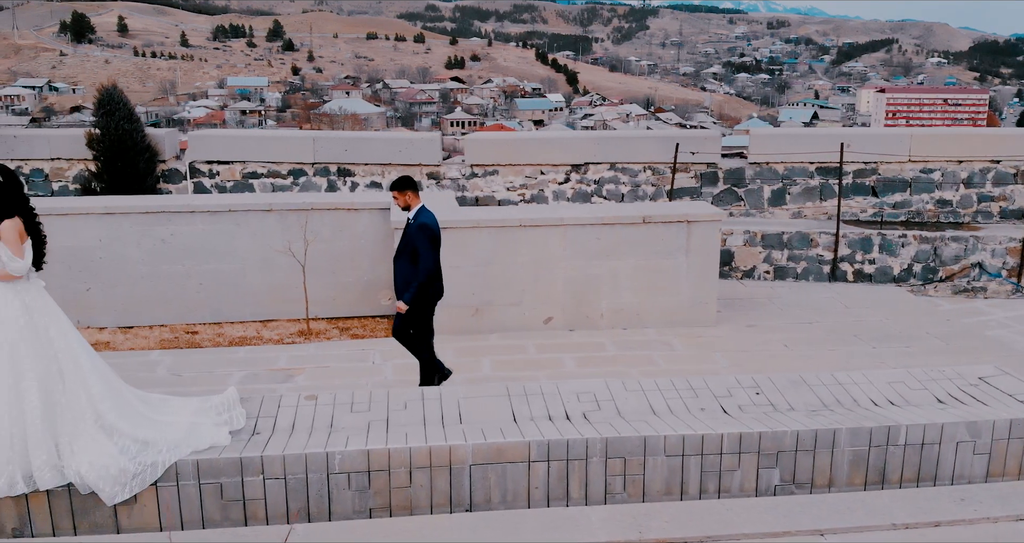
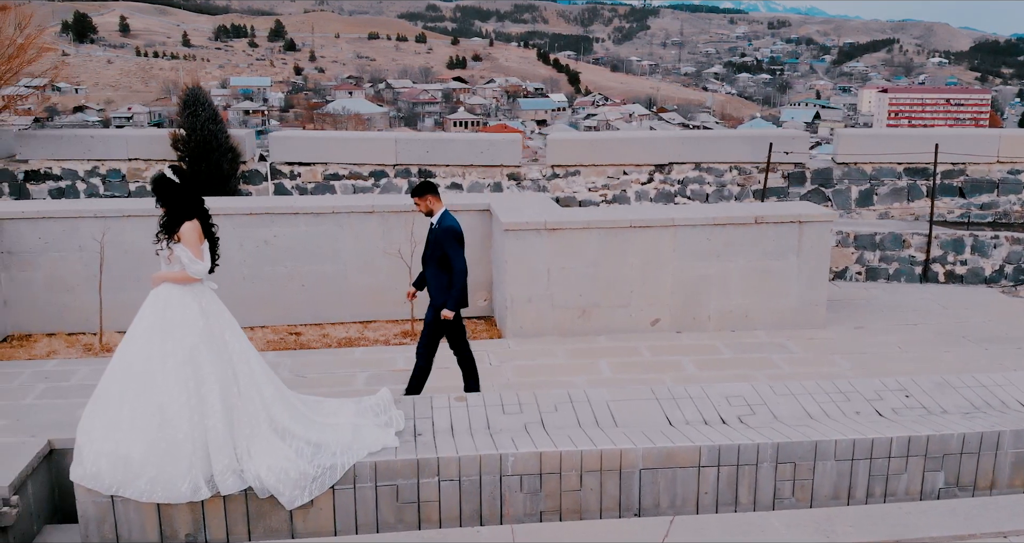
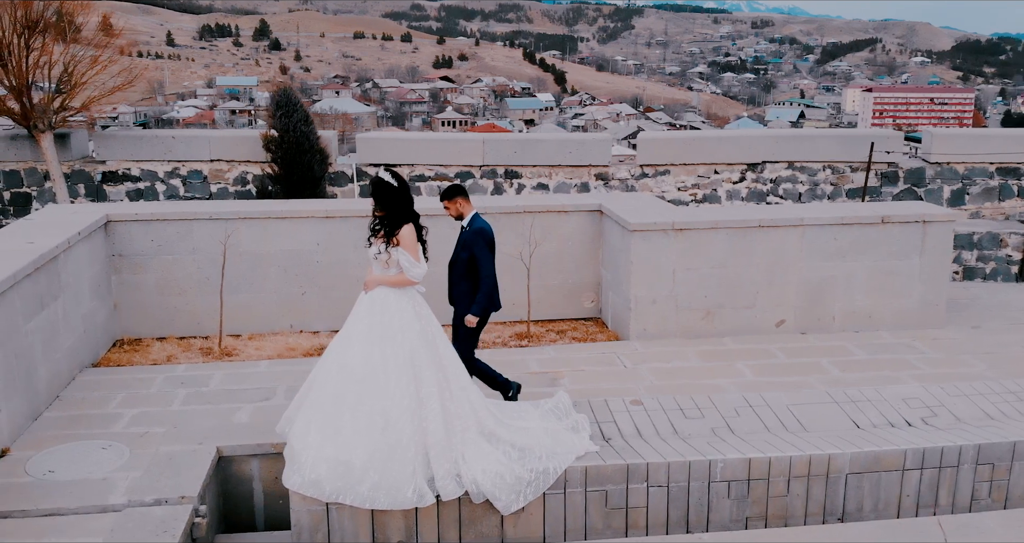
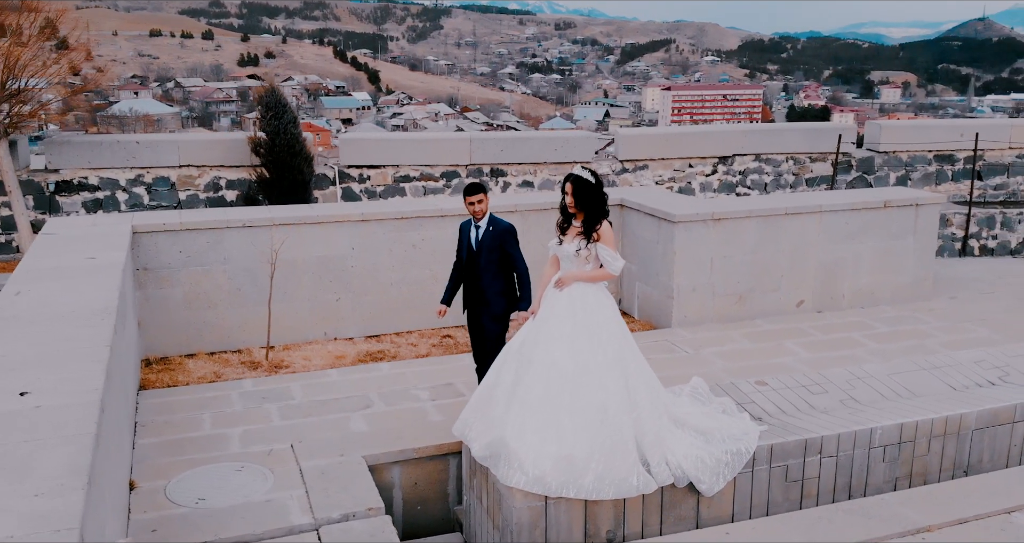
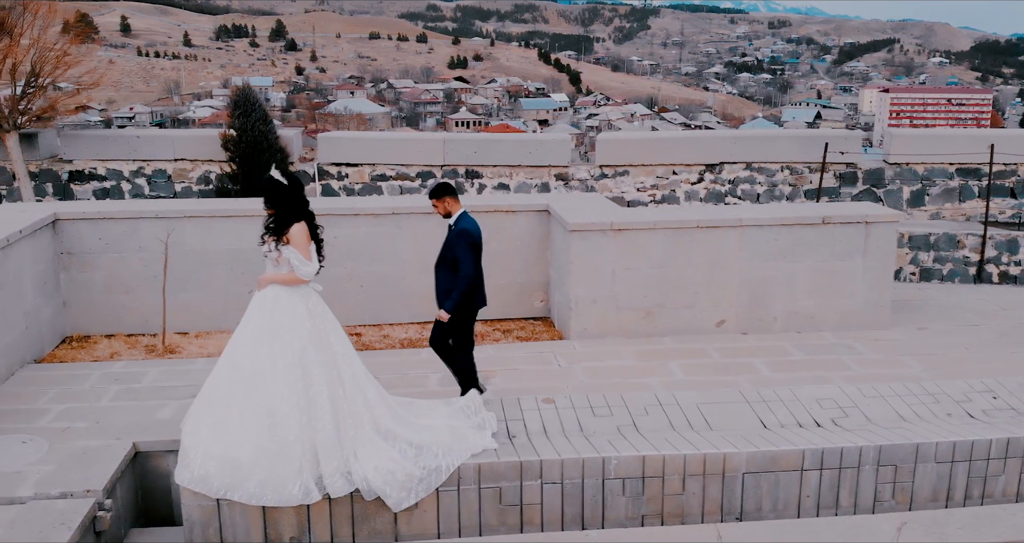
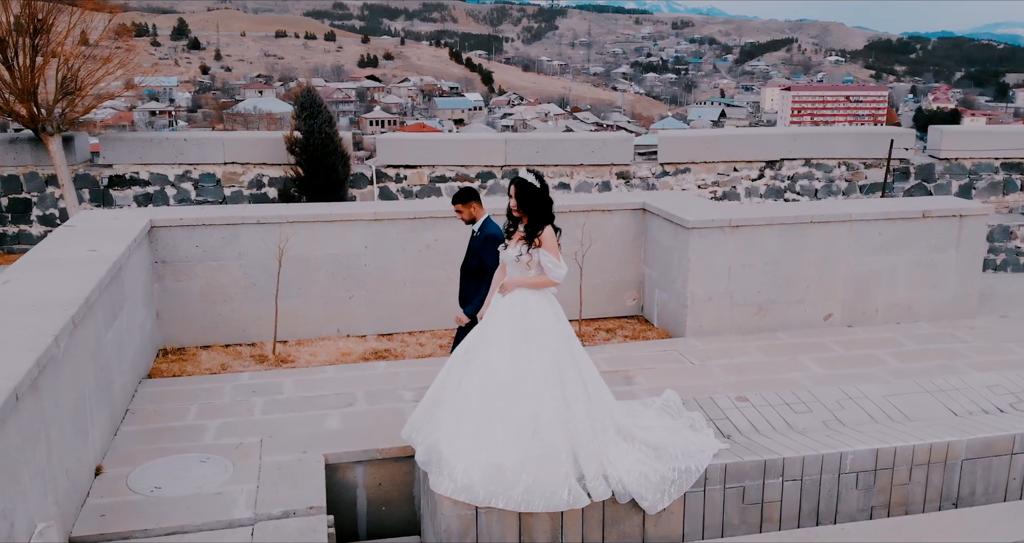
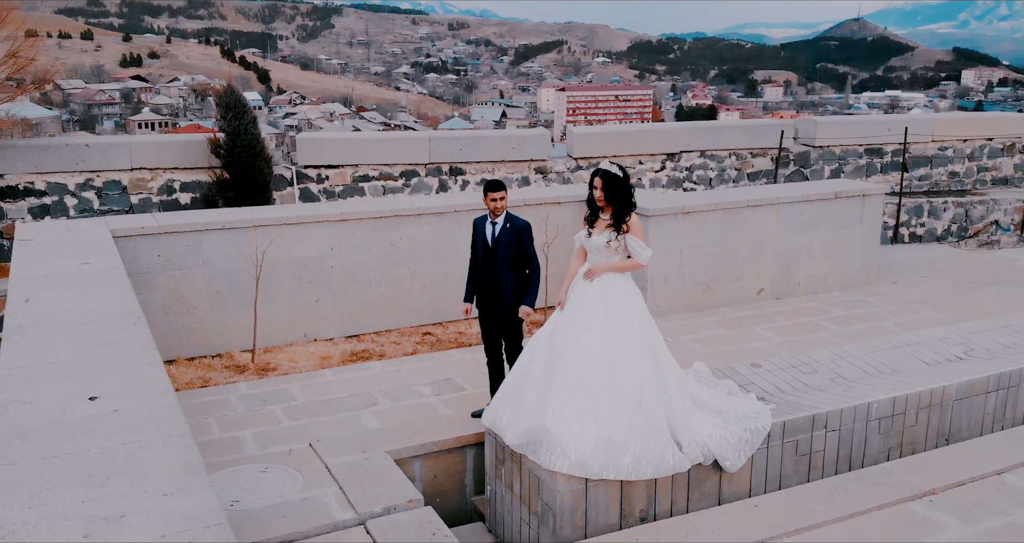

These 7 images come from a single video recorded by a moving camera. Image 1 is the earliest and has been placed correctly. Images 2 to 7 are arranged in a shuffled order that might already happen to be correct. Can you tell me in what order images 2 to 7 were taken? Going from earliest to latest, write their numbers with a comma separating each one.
2, 5, 3, 6, 4, 7
